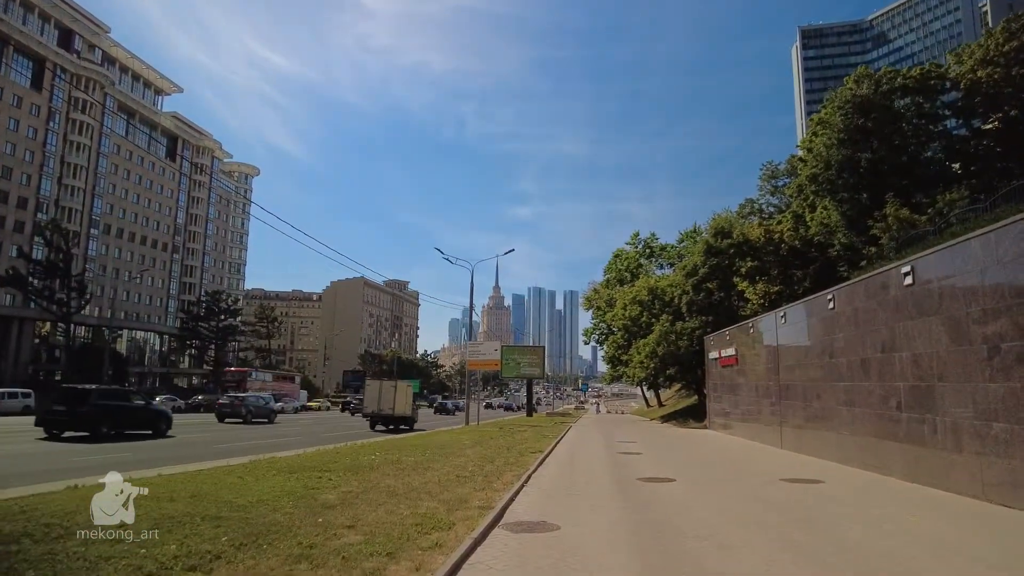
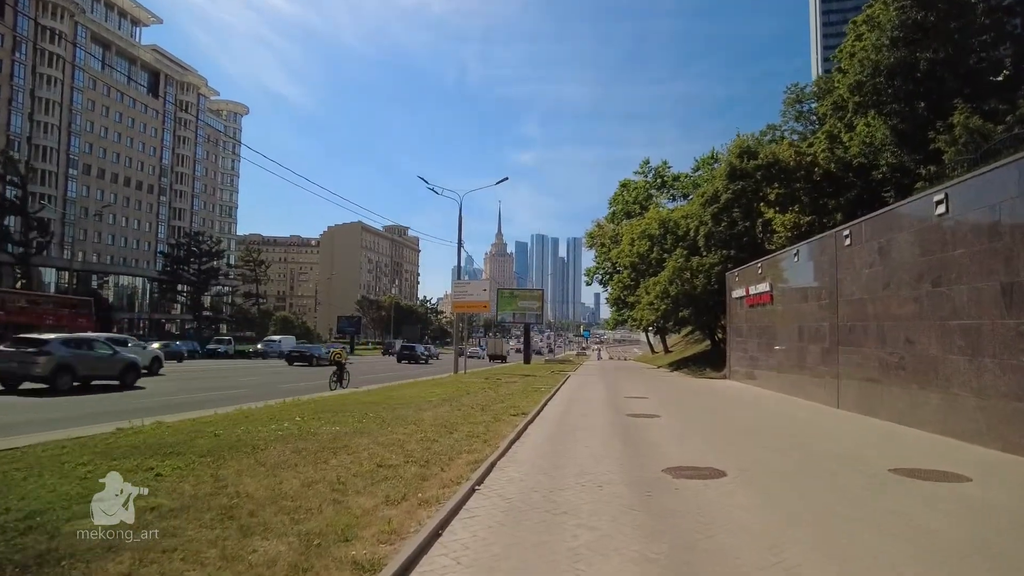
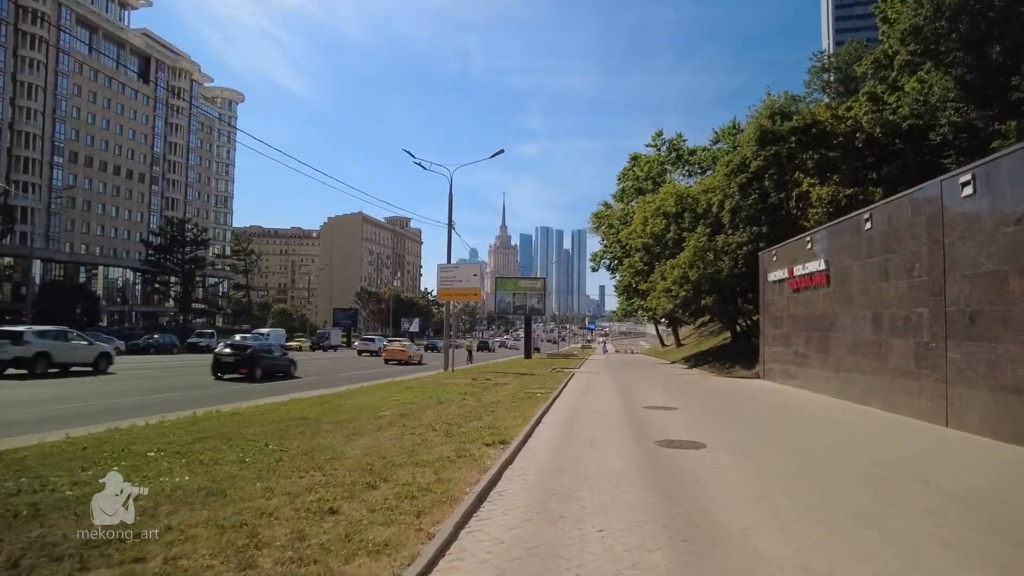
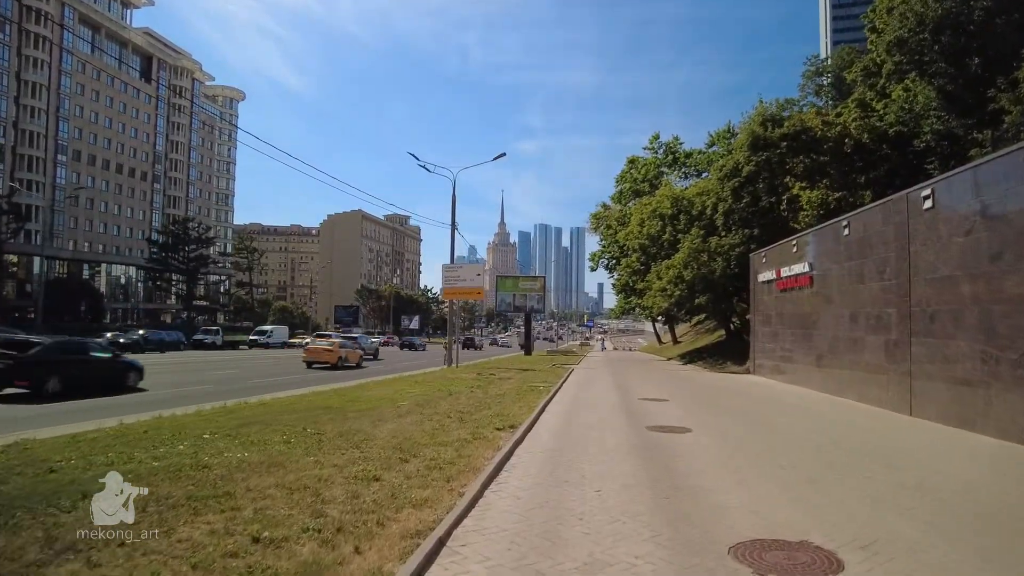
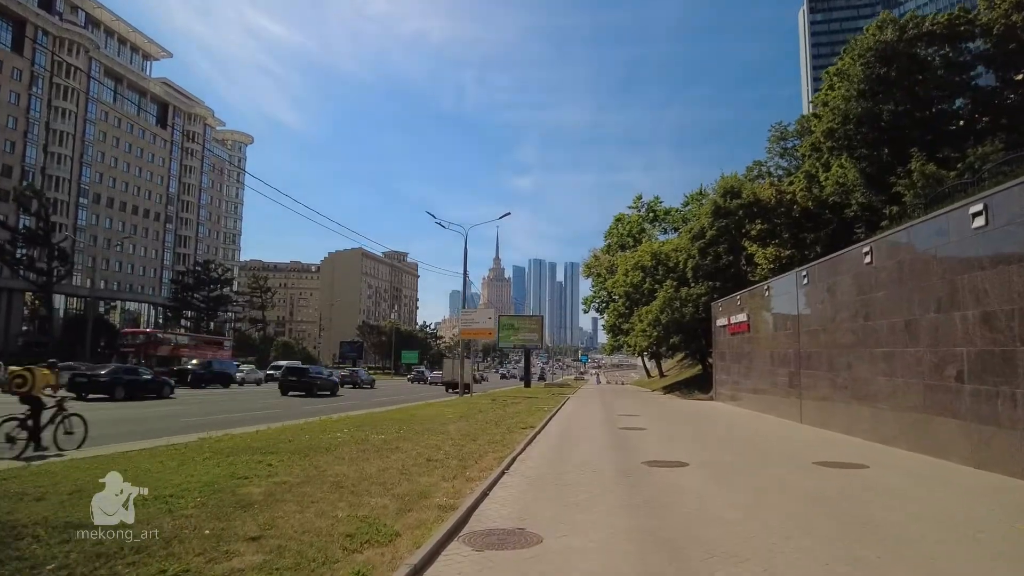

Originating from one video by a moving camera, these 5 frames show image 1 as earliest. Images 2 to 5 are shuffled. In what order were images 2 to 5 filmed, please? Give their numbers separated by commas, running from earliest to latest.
5, 2, 4, 3
